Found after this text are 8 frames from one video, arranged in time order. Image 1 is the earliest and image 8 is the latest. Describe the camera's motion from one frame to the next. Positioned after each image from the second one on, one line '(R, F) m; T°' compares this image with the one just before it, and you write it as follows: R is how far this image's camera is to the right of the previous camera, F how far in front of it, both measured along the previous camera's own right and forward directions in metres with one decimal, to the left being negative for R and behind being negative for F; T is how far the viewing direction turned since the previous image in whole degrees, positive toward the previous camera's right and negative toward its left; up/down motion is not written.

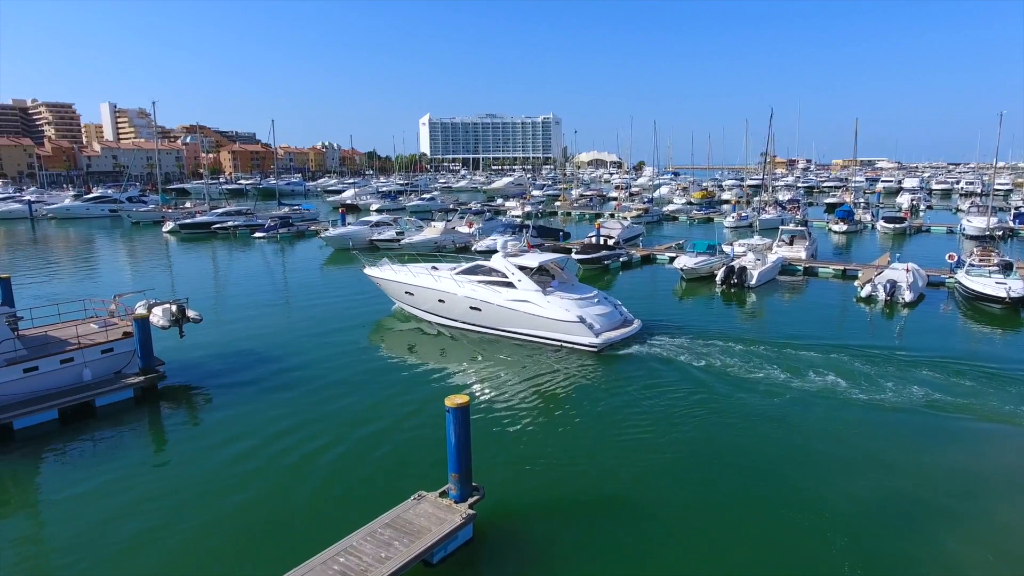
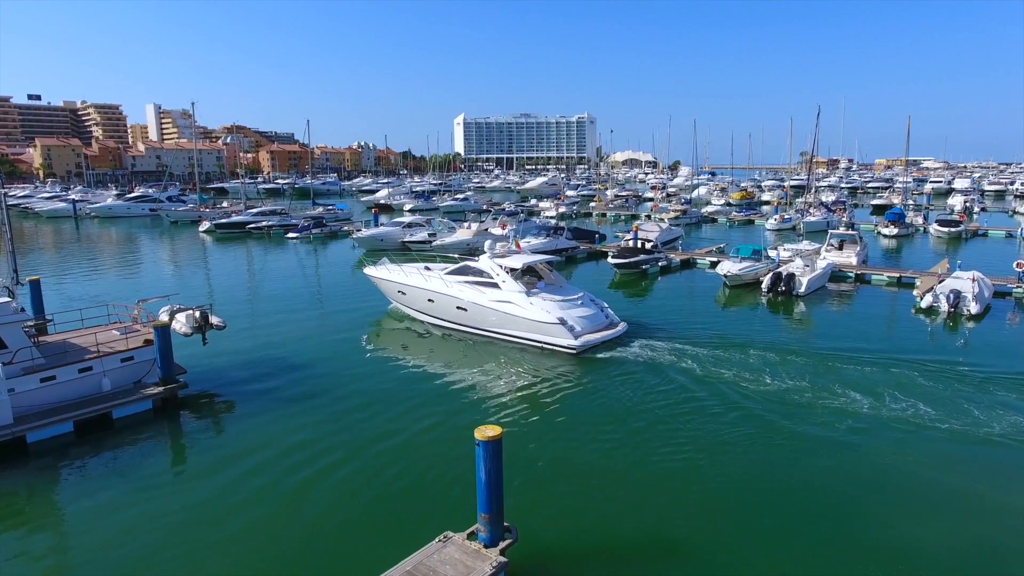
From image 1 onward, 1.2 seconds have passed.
(-0.1, +0.8) m; -3°
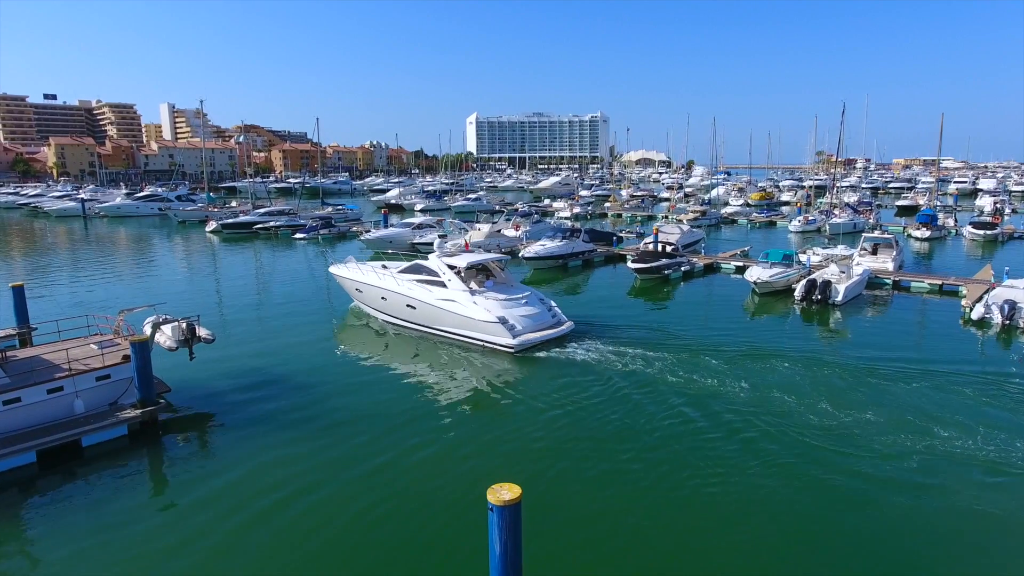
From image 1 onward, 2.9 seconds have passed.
(-0.1, +1.3) m; -1°
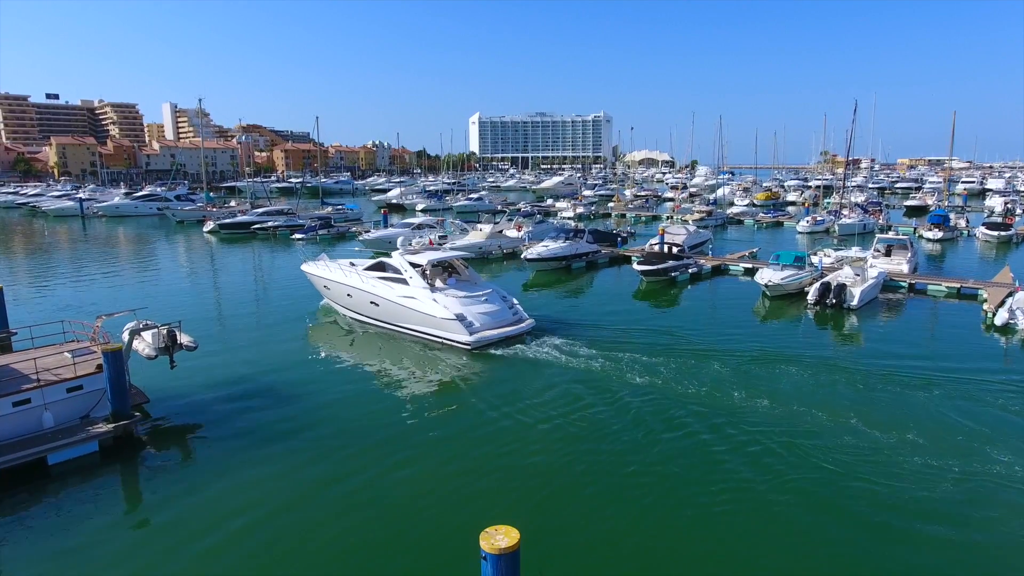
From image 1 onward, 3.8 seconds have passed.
(0.0, +0.8) m; 0°
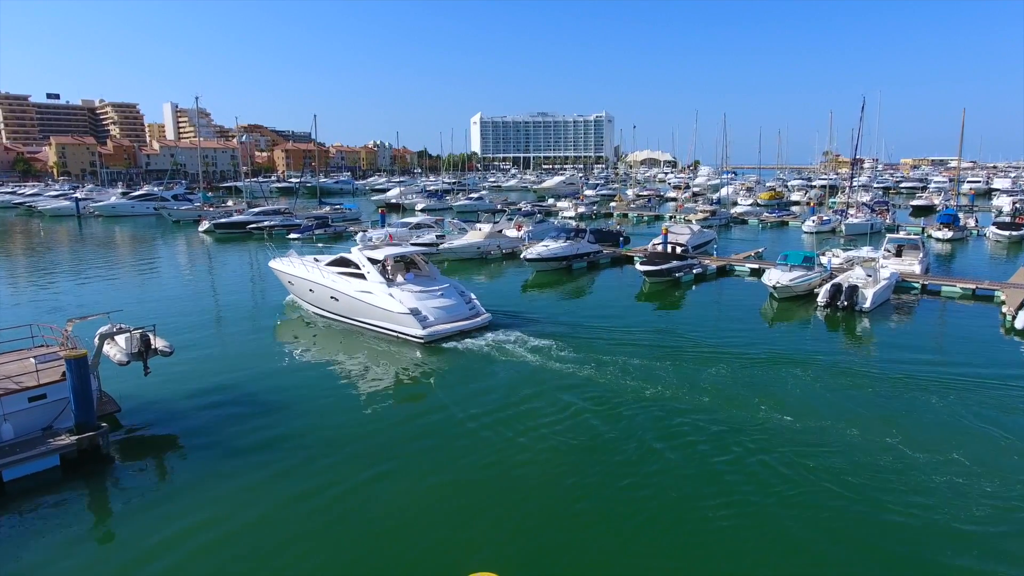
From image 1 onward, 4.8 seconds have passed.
(+0.1, +0.7) m; 0°
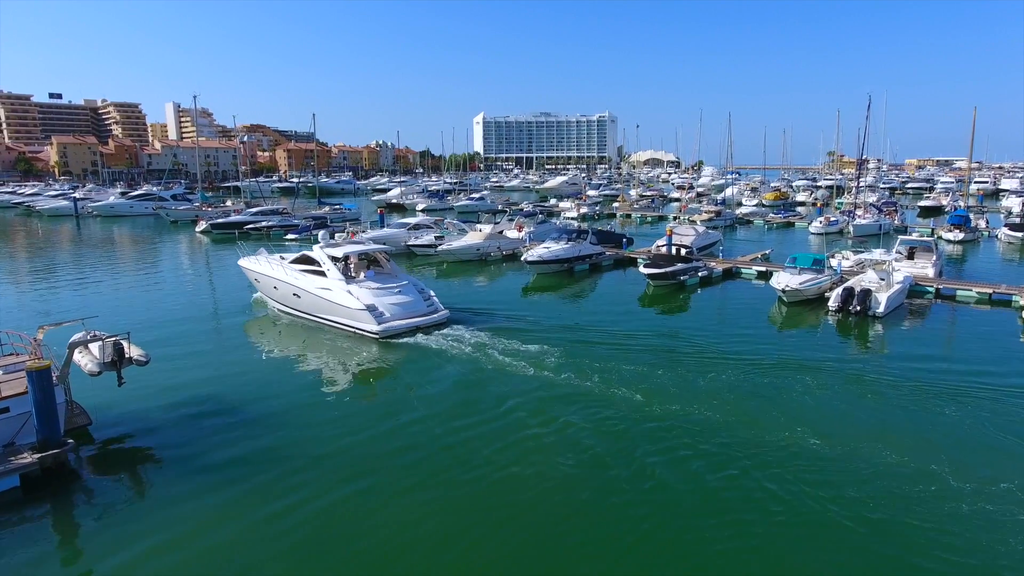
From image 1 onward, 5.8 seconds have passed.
(+0.1, +0.7) m; 0°
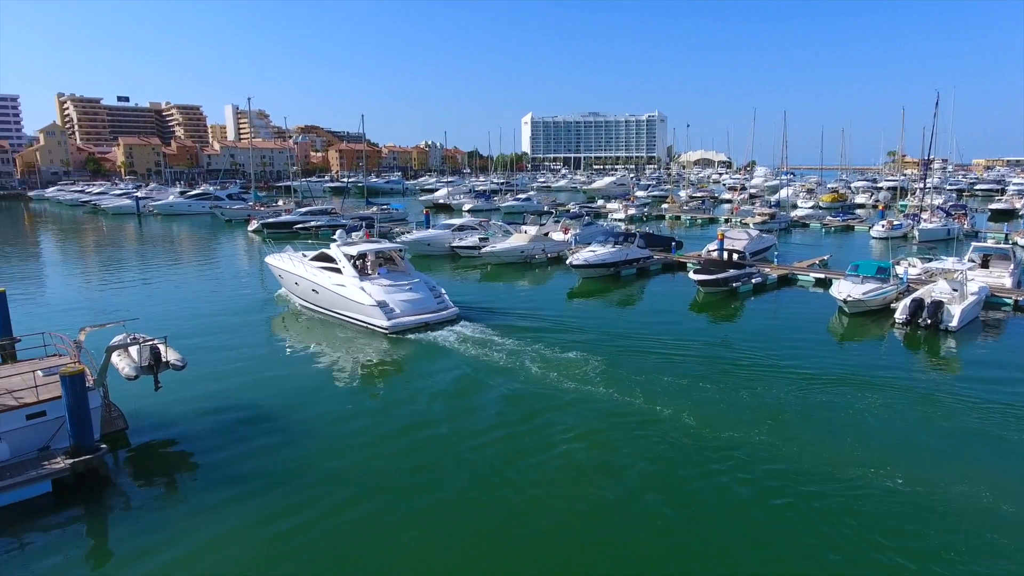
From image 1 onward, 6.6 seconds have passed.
(+0.1, +0.5) m; -4°
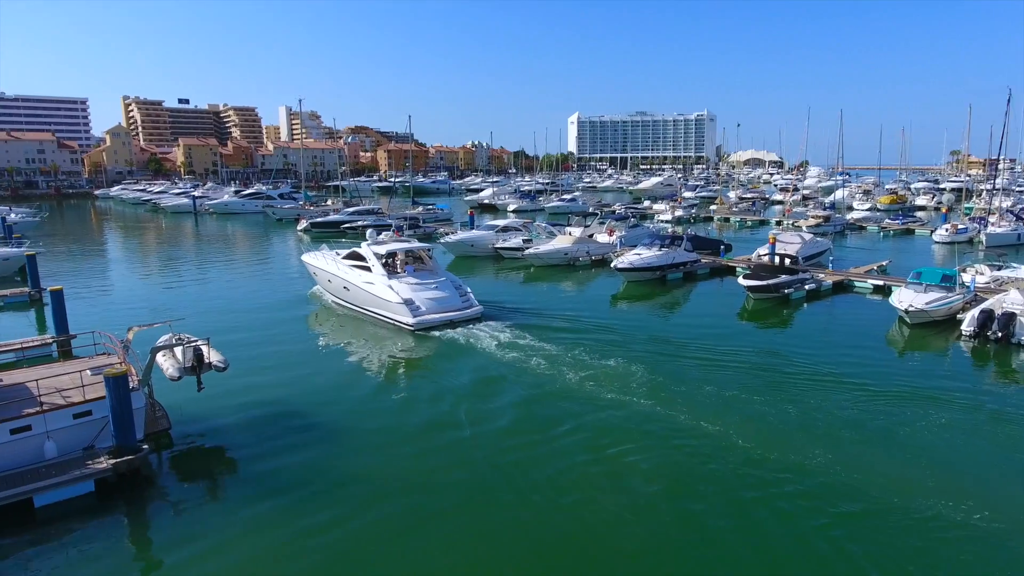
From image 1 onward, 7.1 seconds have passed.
(+0.1, +0.2) m; -4°
